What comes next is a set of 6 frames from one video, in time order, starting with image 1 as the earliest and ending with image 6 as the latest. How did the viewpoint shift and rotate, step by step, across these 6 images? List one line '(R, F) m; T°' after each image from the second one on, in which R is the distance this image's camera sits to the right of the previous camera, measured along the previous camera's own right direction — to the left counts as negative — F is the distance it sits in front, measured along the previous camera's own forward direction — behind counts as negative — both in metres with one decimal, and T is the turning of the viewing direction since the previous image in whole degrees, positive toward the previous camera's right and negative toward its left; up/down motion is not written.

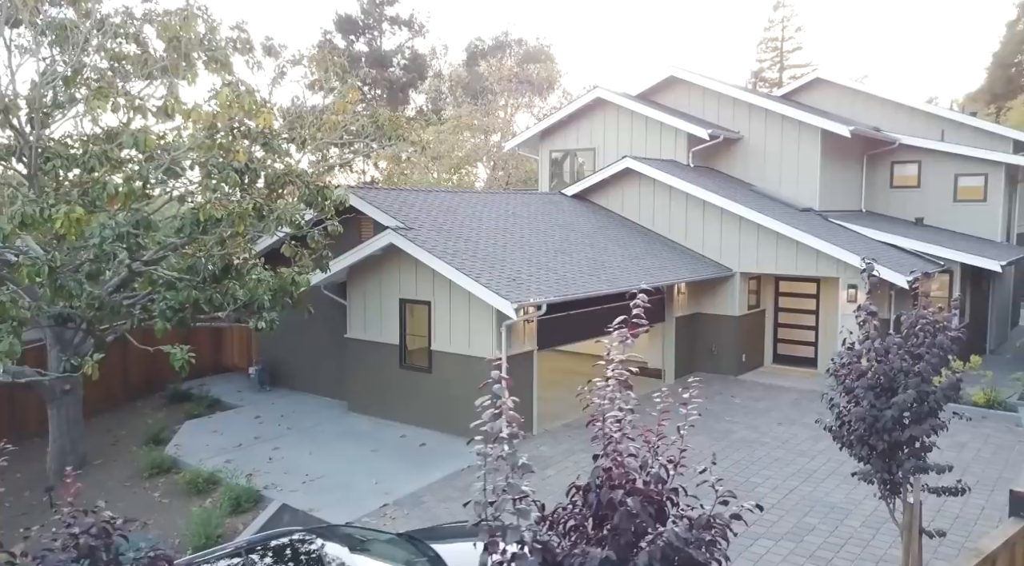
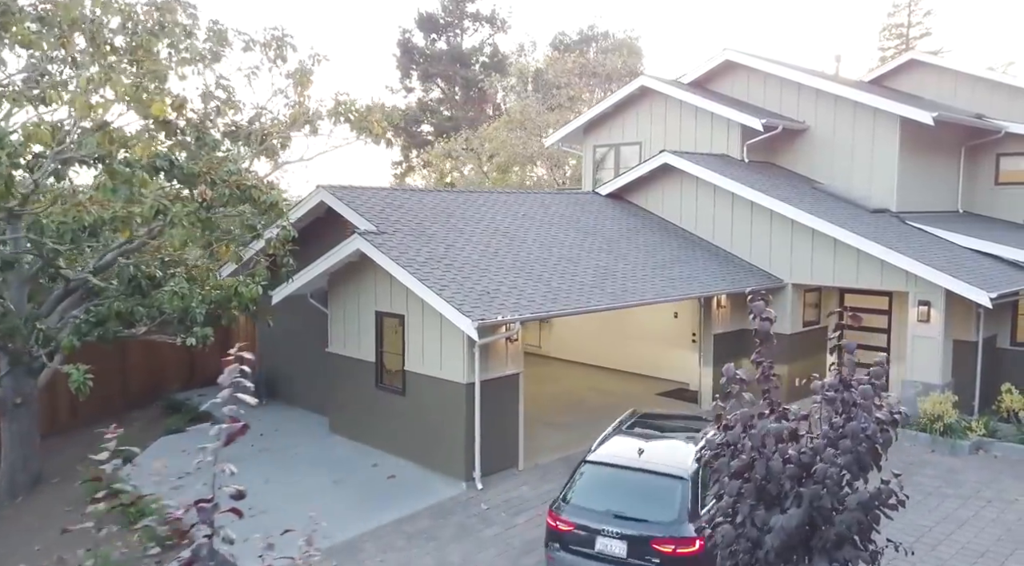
(+1.8, +1.8) m; -8°
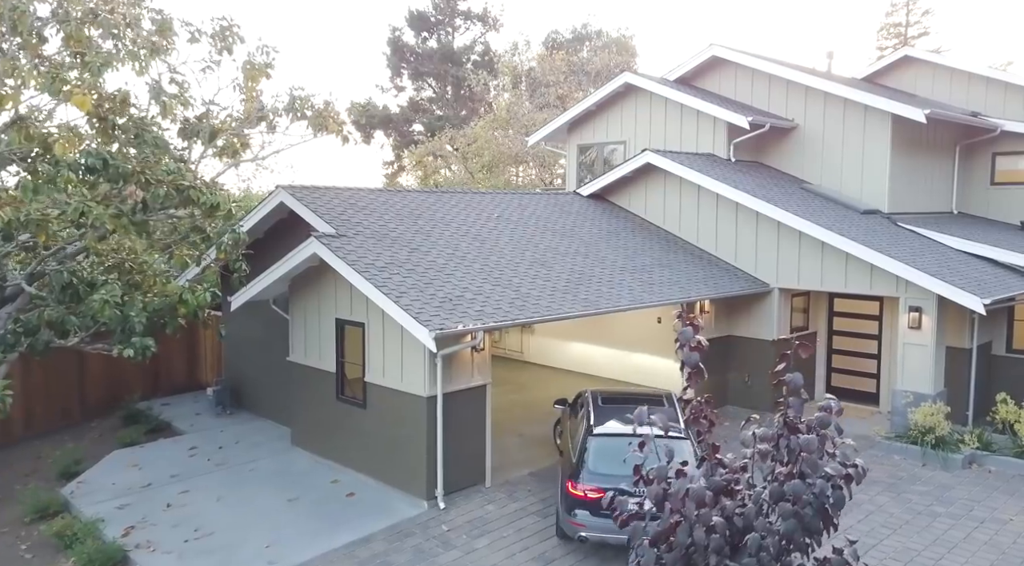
(+0.4, +0.6) m; 0°
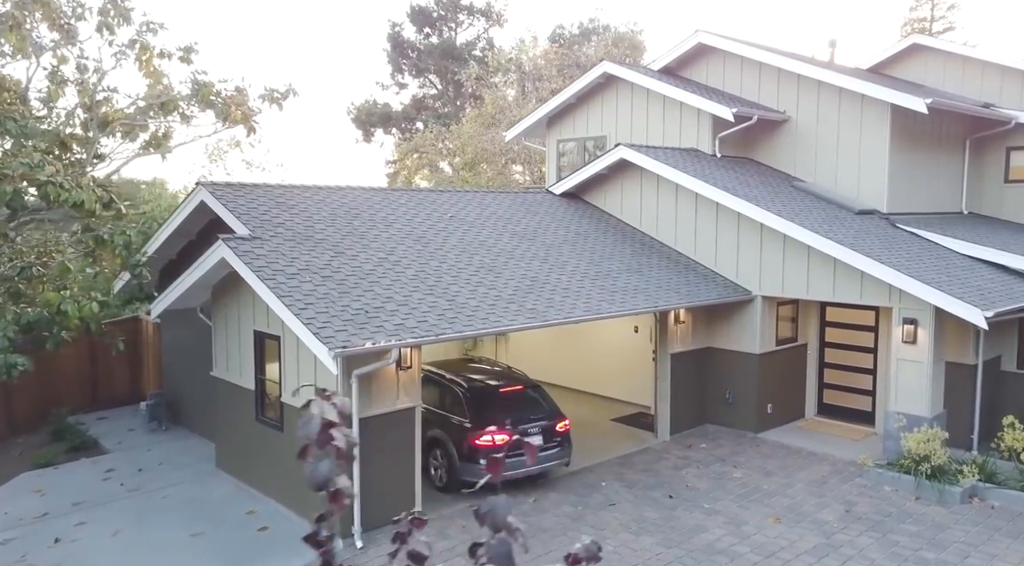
(+1.0, +1.3) m; -2°
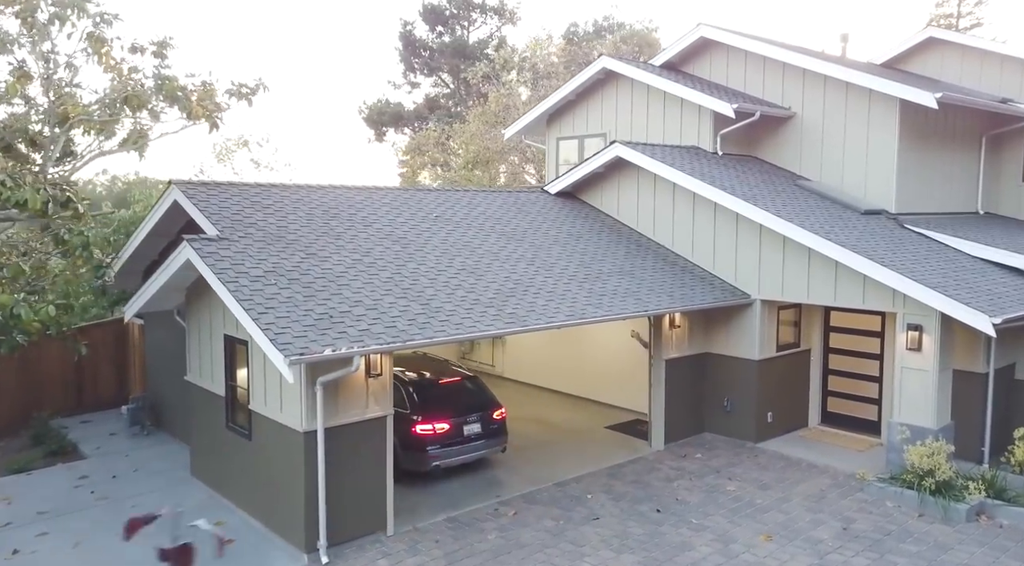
(+0.5, +0.5) m; -1°
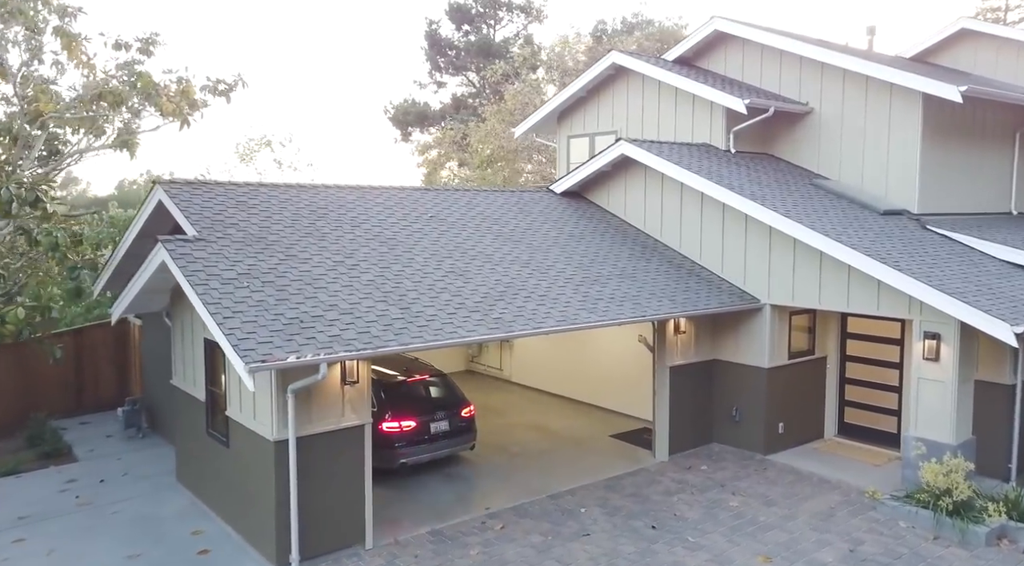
(+0.5, +0.5) m; -2°
